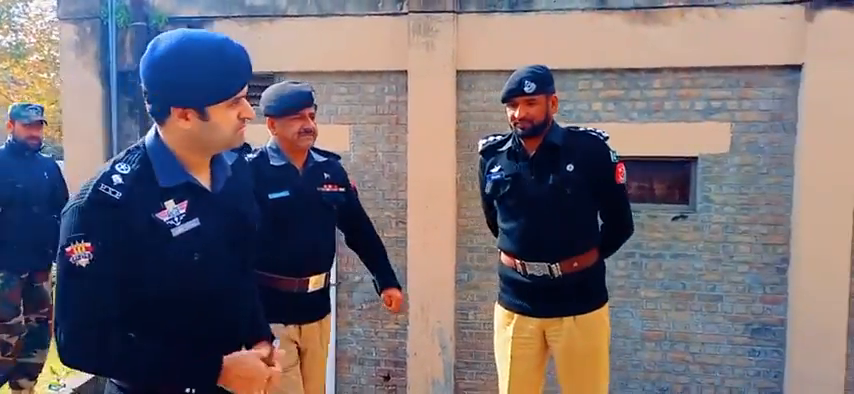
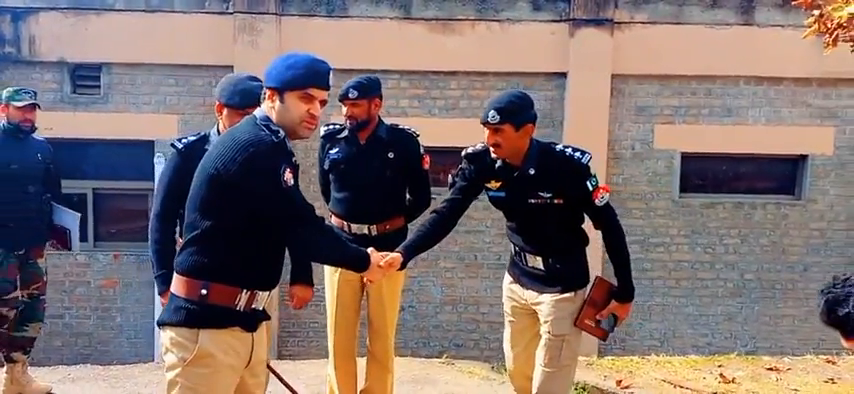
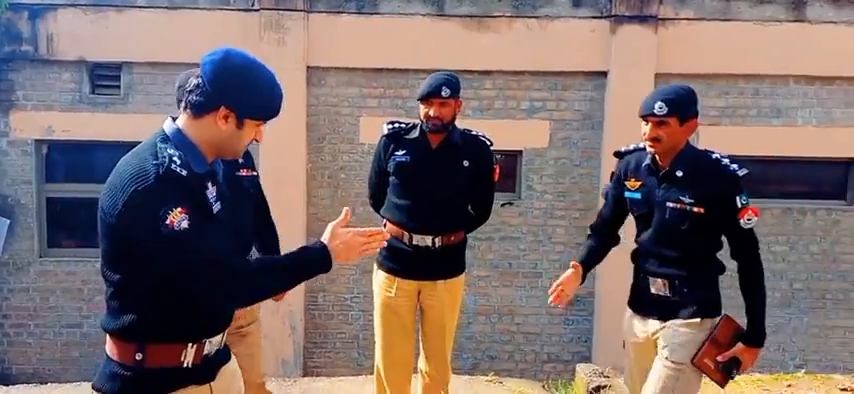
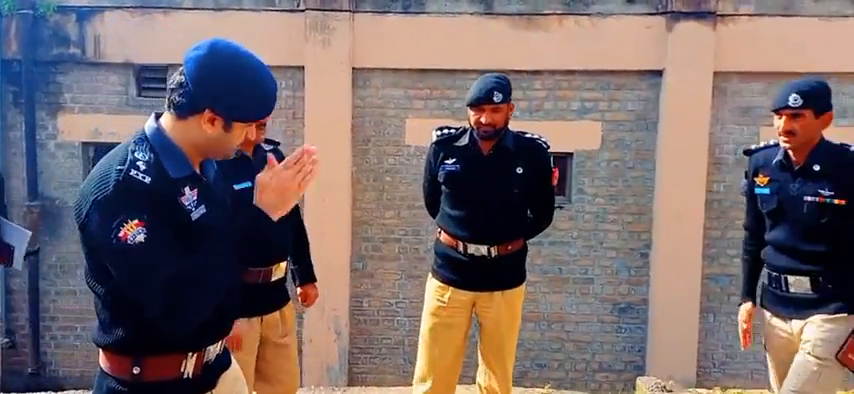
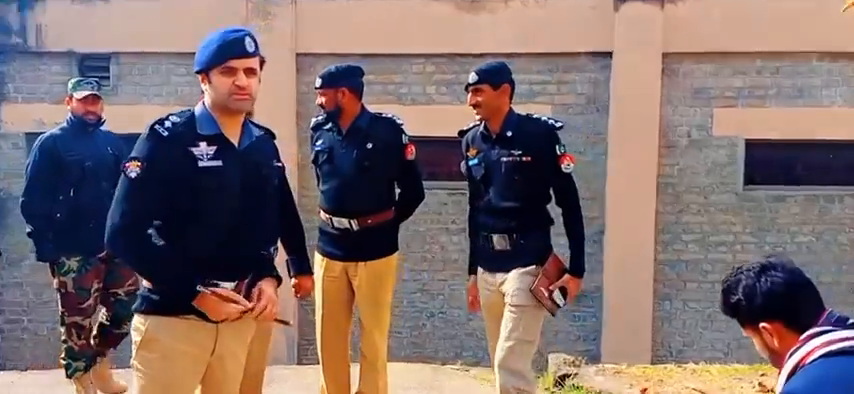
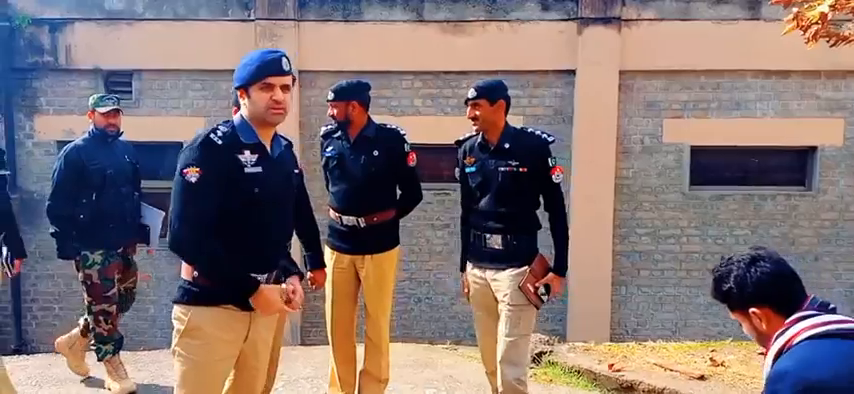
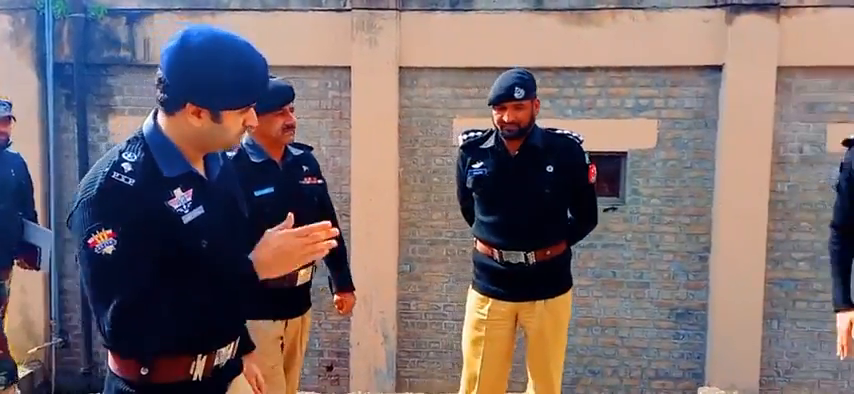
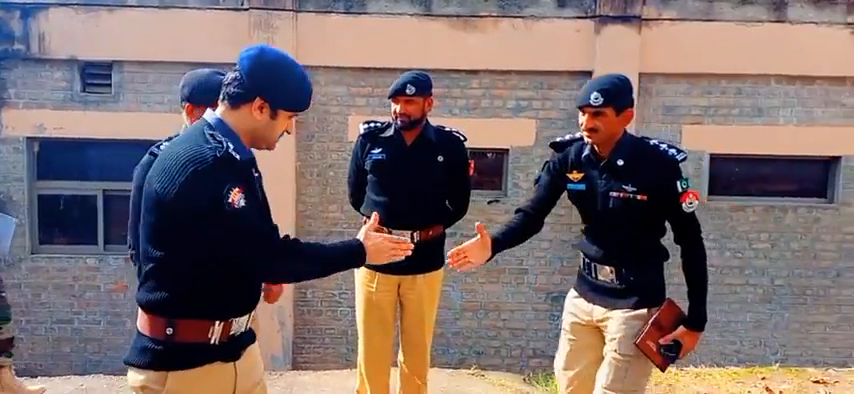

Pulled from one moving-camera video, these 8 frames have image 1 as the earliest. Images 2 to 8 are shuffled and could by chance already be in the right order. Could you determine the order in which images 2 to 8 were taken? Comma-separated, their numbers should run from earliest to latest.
7, 4, 3, 8, 2, 6, 5
